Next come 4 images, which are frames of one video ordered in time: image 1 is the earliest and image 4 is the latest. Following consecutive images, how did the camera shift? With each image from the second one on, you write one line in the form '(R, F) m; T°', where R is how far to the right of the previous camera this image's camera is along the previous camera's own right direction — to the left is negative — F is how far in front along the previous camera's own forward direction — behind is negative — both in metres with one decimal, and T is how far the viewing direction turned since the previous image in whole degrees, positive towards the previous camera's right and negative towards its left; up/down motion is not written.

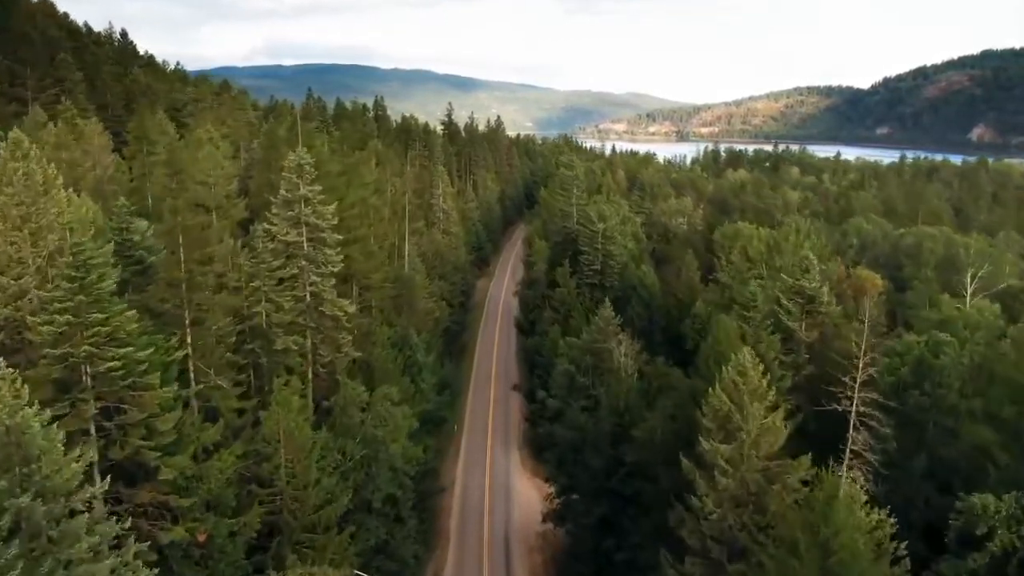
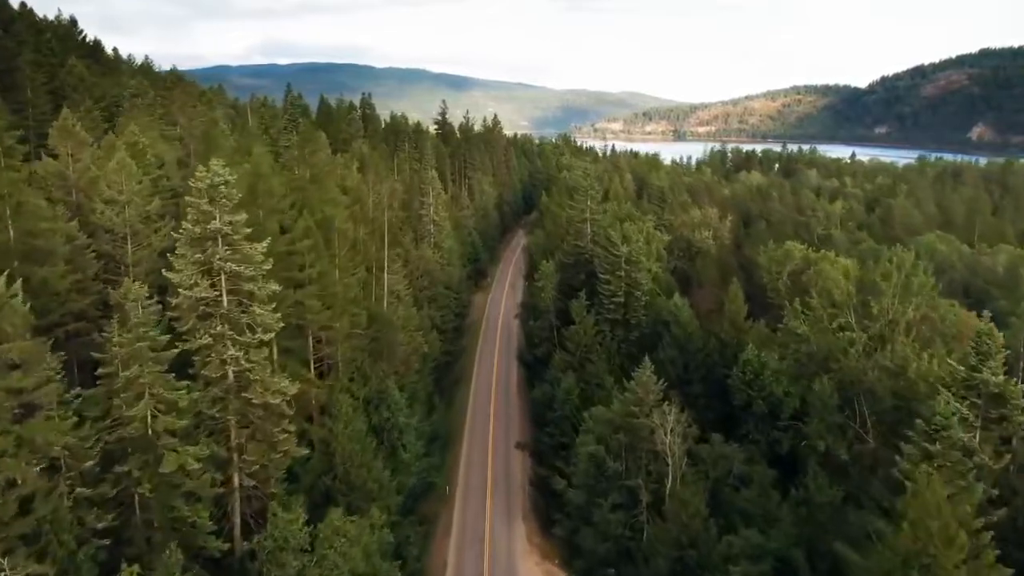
(-0.7, +11.7) m; 0°
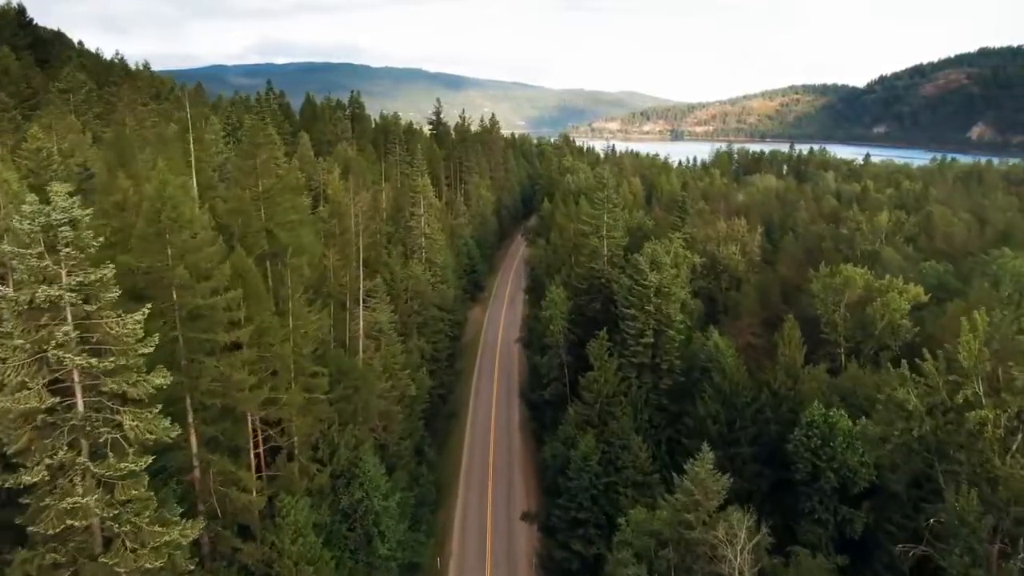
(-0.5, +9.5) m; 0°
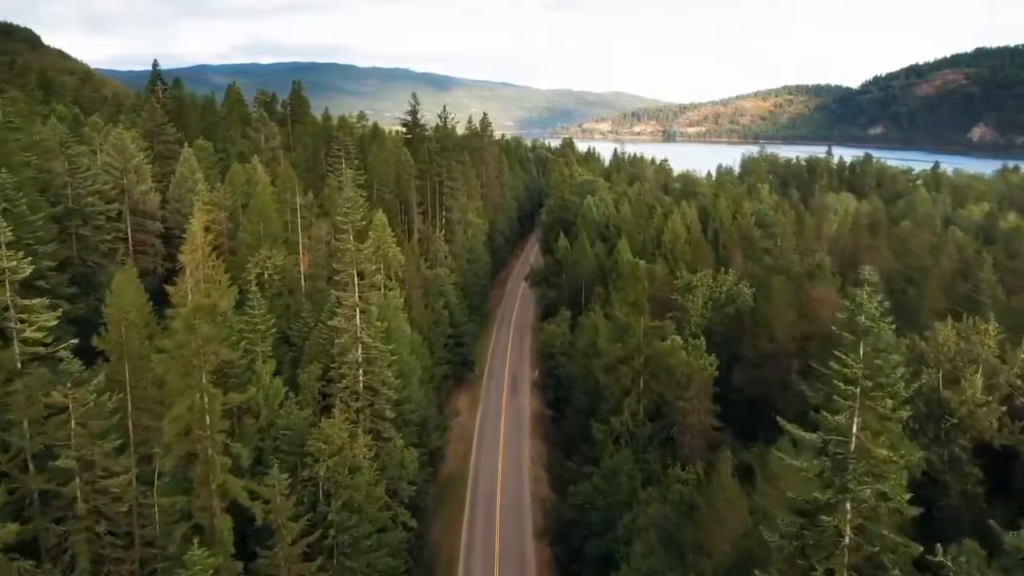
(-1.7, +36.1) m; +1°
